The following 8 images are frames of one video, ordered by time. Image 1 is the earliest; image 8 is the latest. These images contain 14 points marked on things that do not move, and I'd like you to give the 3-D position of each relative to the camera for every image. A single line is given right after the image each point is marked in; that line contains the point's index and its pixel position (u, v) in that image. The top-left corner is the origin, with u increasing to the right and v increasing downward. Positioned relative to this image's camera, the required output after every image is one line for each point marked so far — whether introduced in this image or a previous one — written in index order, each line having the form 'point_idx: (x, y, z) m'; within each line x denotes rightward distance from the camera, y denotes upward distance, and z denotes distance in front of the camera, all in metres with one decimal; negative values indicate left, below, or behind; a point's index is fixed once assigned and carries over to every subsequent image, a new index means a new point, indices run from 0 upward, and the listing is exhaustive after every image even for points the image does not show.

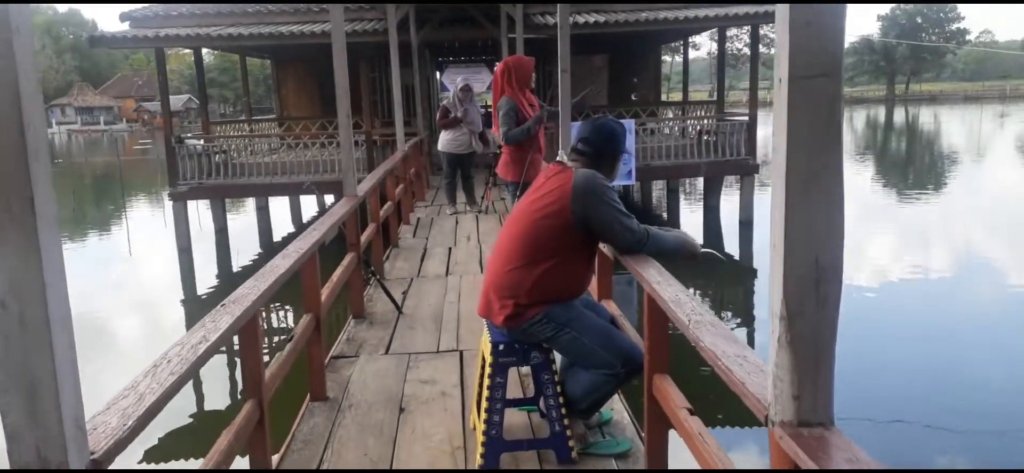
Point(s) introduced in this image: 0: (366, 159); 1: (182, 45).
0: (-2.0, +1.1, +10.1) m
1: (-4.5, +2.6, +10.3) m
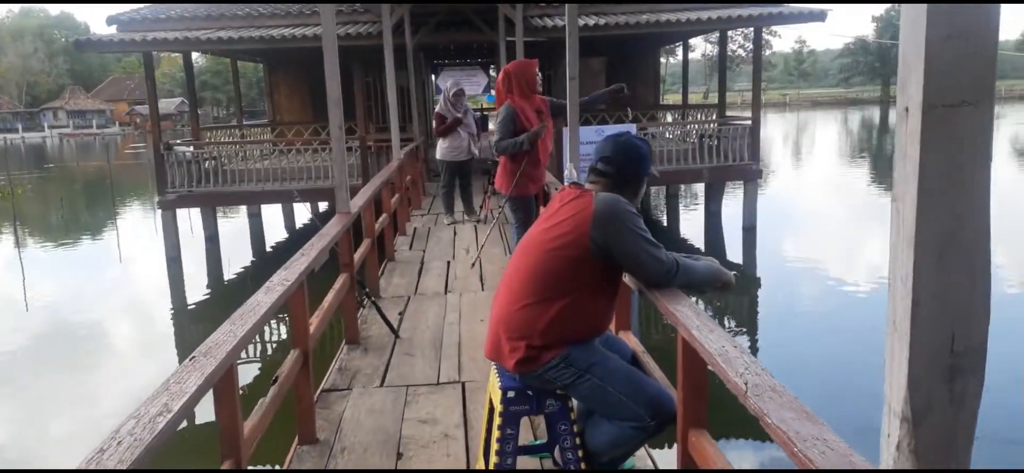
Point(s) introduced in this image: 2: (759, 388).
0: (-2.0, +1.0, +9.9) m
1: (-4.5, +2.5, +10.0) m
2: (+0.5, -0.3, +1.5) m
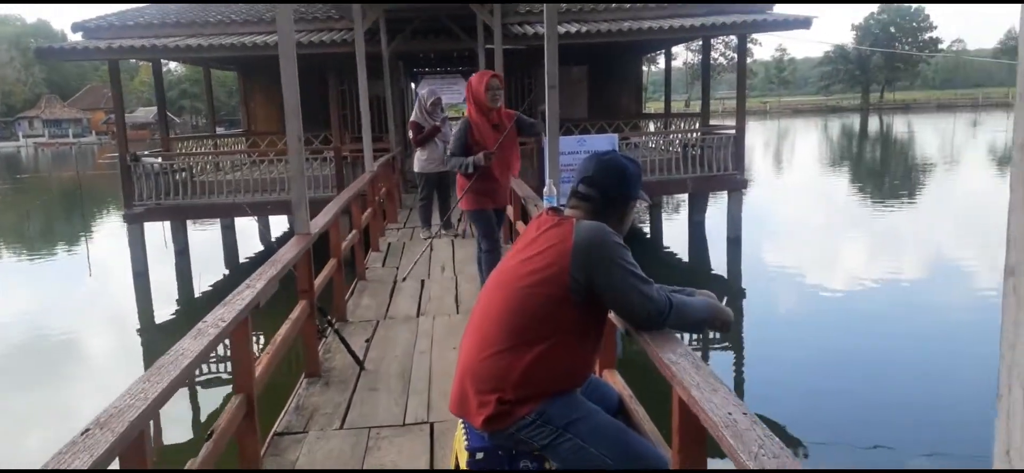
0: (-2.2, +0.8, +9.6) m
1: (-4.8, +2.3, +9.7) m
2: (+0.4, -0.4, +1.2) m
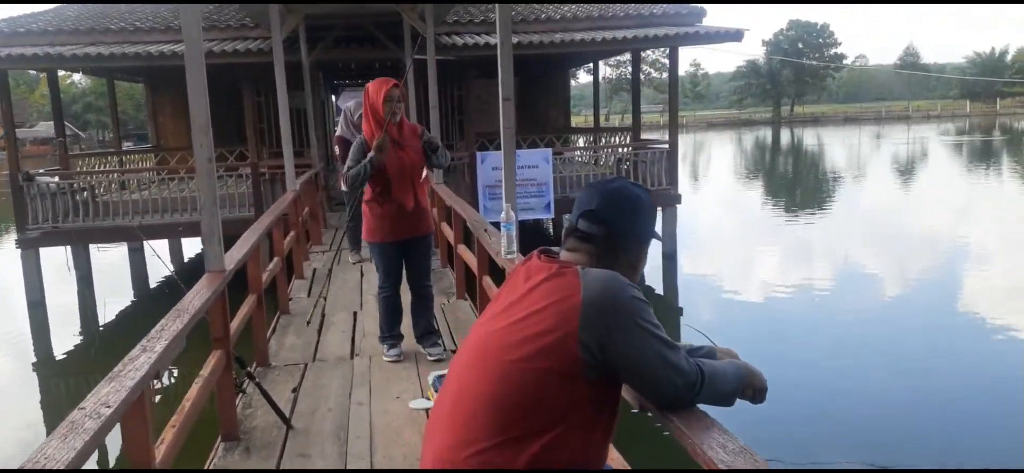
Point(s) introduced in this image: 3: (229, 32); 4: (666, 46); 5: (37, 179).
0: (-3.1, +0.5, +8.9) m
1: (-5.7, +2.0, +8.8) m
2: (+0.4, -0.4, +0.9) m
3: (-3.6, +2.6, +9.7) m
4: (+2.1, +2.5, +10.0) m
5: (-5.8, +0.7, +9.2) m
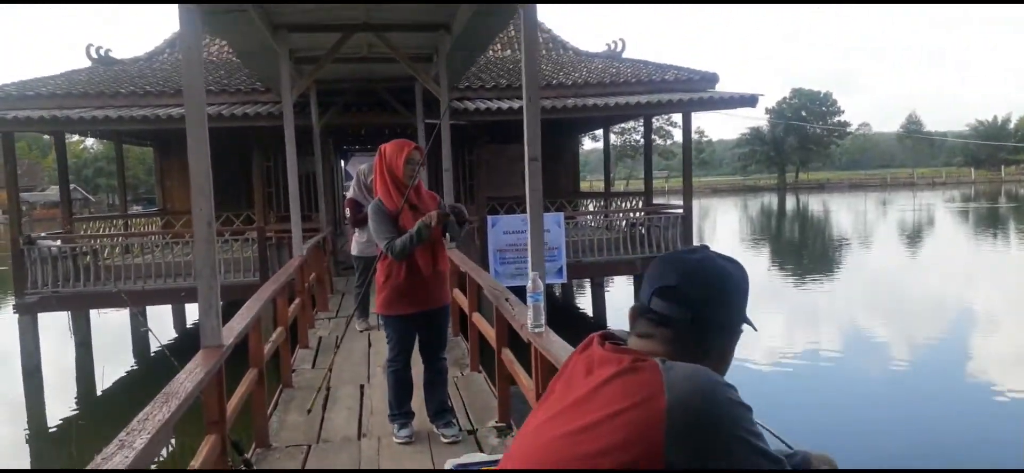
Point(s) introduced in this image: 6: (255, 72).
0: (-2.9, -0.3, +8.7) m
1: (-5.5, +1.2, +8.7) m
2: (+0.5, -0.5, +0.6) m
3: (-3.5, +1.8, +9.6) m
4: (+2.2, +1.7, +9.9) m
5: (-5.7, -0.1, +9.0) m
6: (-2.3, +1.5, +6.8) m
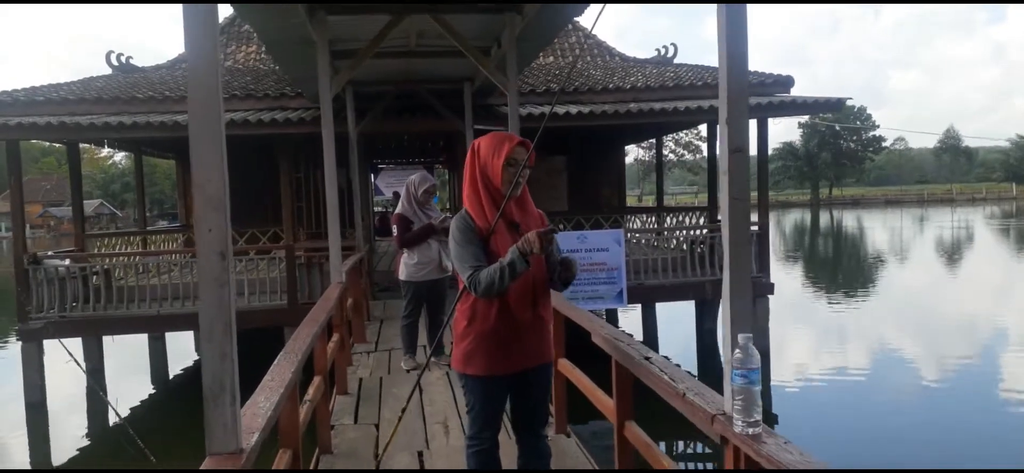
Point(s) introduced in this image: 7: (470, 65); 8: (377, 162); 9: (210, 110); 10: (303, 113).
0: (-2.3, -0.5, +7.8) m
1: (-4.9, +1.0, +7.9) m
2: (+0.9, -0.6, -0.5) m
3: (-2.9, +1.6, +8.8) m
4: (+2.9, +1.4, +8.9) m
5: (-5.1, -0.3, +8.2) m
6: (-1.8, +1.3, +5.9) m
7: (-0.4, +1.5, +6.5) m
8: (-2.2, +1.3, +12.7) m
9: (-0.8, +0.3, +2.0) m
10: (-2.2, +1.3, +8.0) m
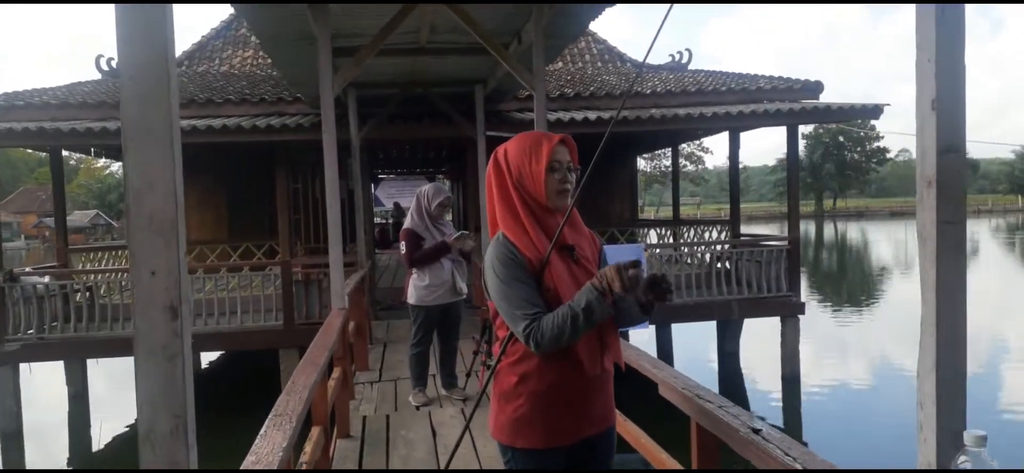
0: (-2.2, -0.6, +7.2) m
1: (-4.8, +0.9, +7.3) m
2: (+1.0, -0.6, -1.0) m
3: (-2.7, +1.4, +8.2) m
4: (+3.0, +1.3, +8.3) m
5: (-4.9, -0.4, +7.6) m
6: (-1.6, +1.2, +5.4) m
7: (-0.2, +1.4, +5.9) m
8: (-2.1, +1.0, +12.2) m
9: (-0.7, +0.3, +1.4) m
10: (-2.1, +1.2, +7.5) m
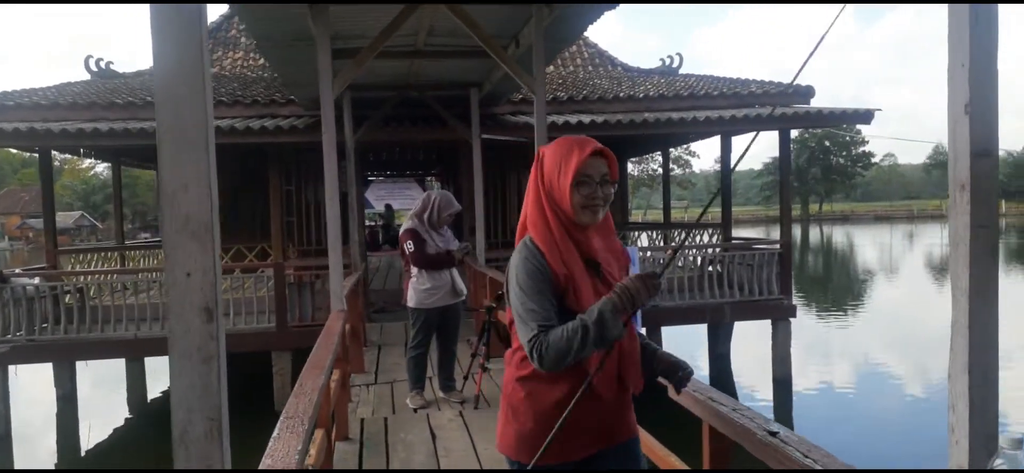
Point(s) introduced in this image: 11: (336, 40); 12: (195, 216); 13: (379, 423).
0: (-2.2, -0.6, +7.2) m
1: (-4.8, +0.9, +7.3) m
2: (+1.1, -0.6, -1.0) m
3: (-2.8, +1.4, +8.2) m
4: (+2.9, +1.2, +8.4) m
5: (-5.0, -0.4, +7.5) m
6: (-1.6, +1.2, +5.4) m
7: (-0.2, +1.3, +6.0) m
8: (-2.2, +1.0, +12.1) m
9: (-0.6, +0.3, +1.4) m
10: (-2.2, +1.1, +7.5) m
11: (-1.2, +1.3, +5.0) m
12: (-0.6, +0.1, +1.4) m
13: (-0.8, -1.1, +4.3) m
